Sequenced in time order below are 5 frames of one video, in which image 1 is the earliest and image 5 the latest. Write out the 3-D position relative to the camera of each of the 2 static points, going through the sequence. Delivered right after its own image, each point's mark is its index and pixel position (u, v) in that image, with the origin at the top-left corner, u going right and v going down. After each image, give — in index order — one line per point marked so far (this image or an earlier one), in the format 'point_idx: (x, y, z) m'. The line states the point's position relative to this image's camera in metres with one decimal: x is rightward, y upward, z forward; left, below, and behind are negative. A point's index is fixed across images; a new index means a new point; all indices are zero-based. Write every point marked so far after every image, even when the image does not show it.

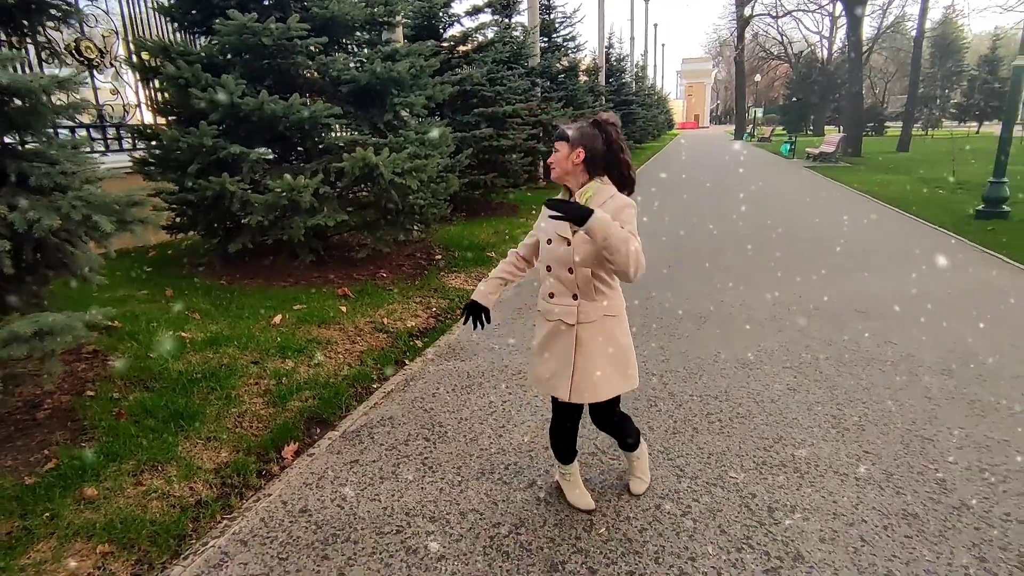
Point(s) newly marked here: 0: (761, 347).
0: (+1.8, -0.4, +4.3) m
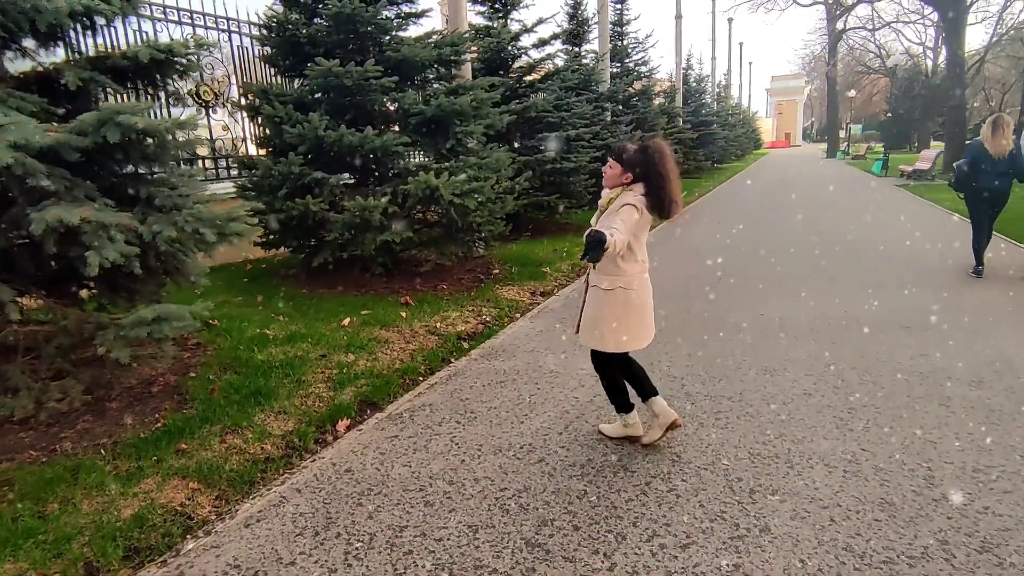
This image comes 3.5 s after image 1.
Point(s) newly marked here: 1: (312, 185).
0: (+2.1, -0.5, +4.4) m
1: (-2.0, +1.0, +5.9) m
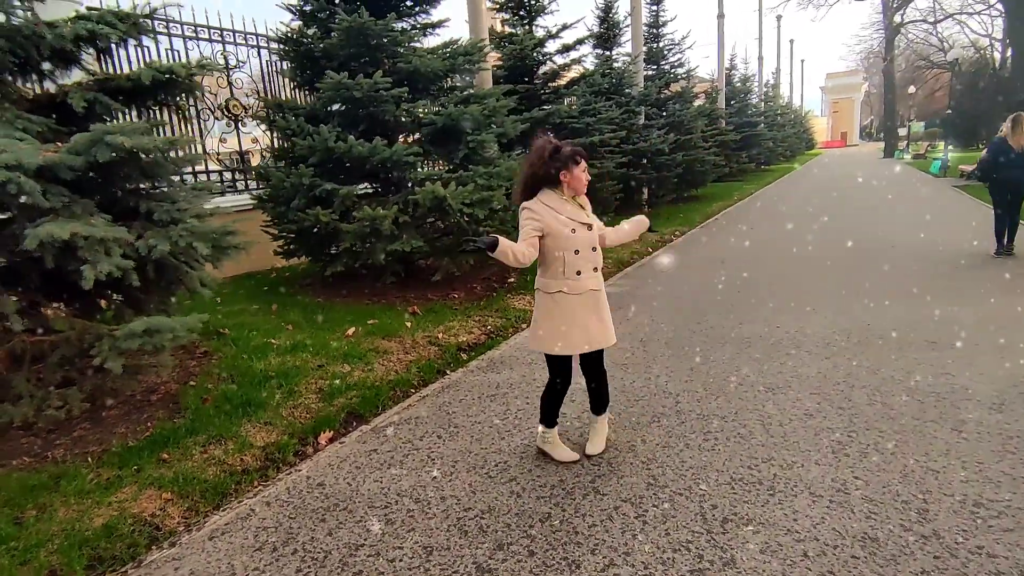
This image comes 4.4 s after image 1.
0: (+2.1, -0.6, +4.2) m
1: (-1.9, +0.9, +6.0) m
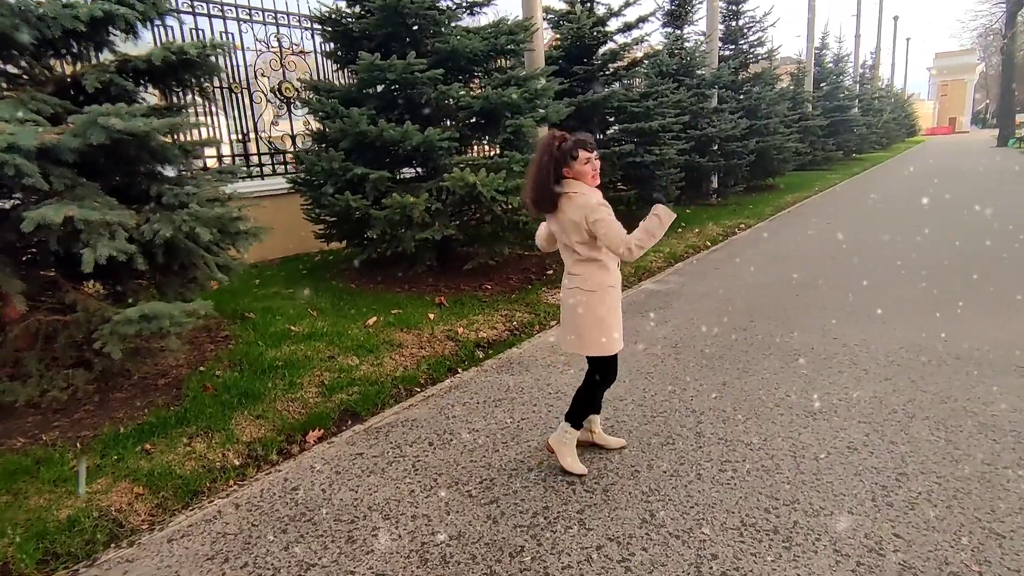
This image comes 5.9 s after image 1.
0: (+2.1, -0.7, +3.7) m
1: (-1.6, +1.1, +5.9) m
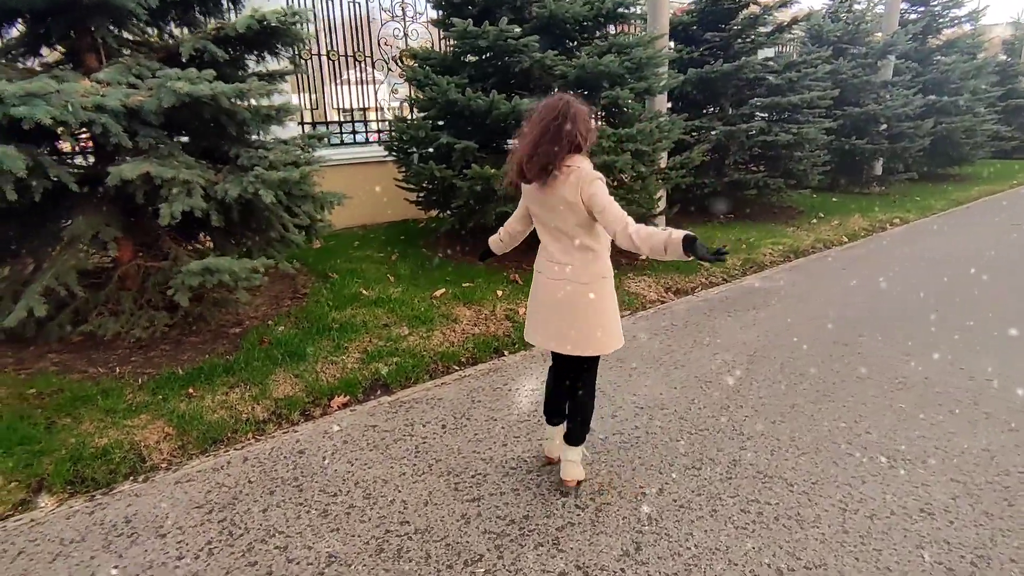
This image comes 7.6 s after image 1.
0: (+2.2, -0.8, +3.0) m
1: (-0.7, +1.4, +5.8) m
